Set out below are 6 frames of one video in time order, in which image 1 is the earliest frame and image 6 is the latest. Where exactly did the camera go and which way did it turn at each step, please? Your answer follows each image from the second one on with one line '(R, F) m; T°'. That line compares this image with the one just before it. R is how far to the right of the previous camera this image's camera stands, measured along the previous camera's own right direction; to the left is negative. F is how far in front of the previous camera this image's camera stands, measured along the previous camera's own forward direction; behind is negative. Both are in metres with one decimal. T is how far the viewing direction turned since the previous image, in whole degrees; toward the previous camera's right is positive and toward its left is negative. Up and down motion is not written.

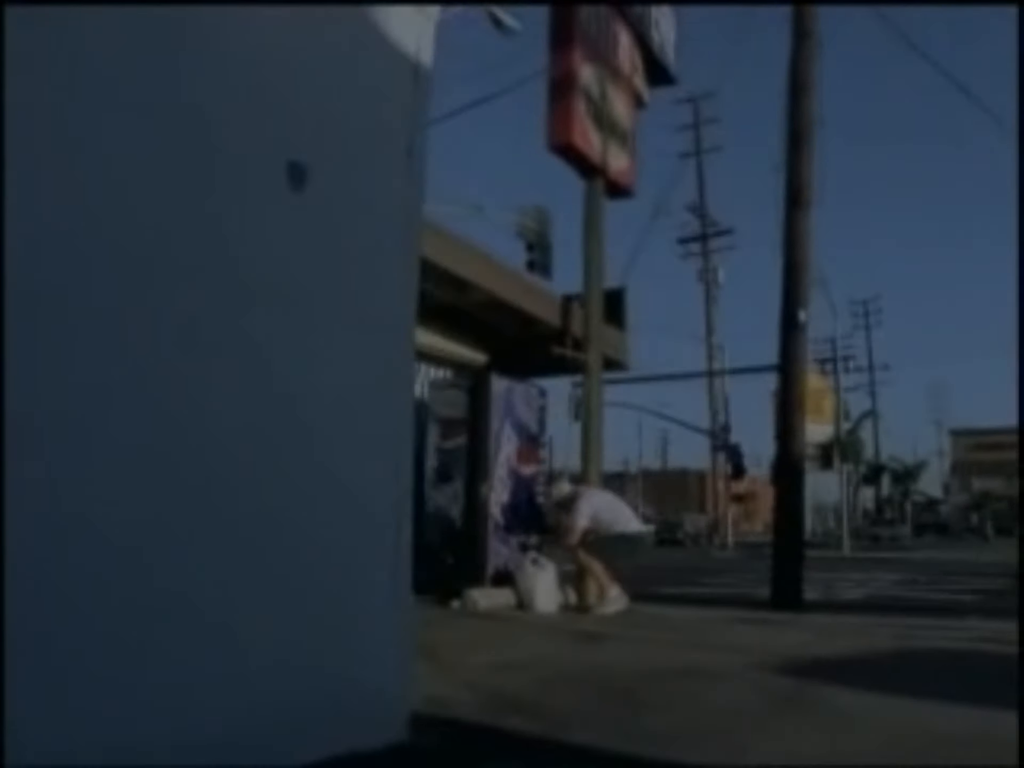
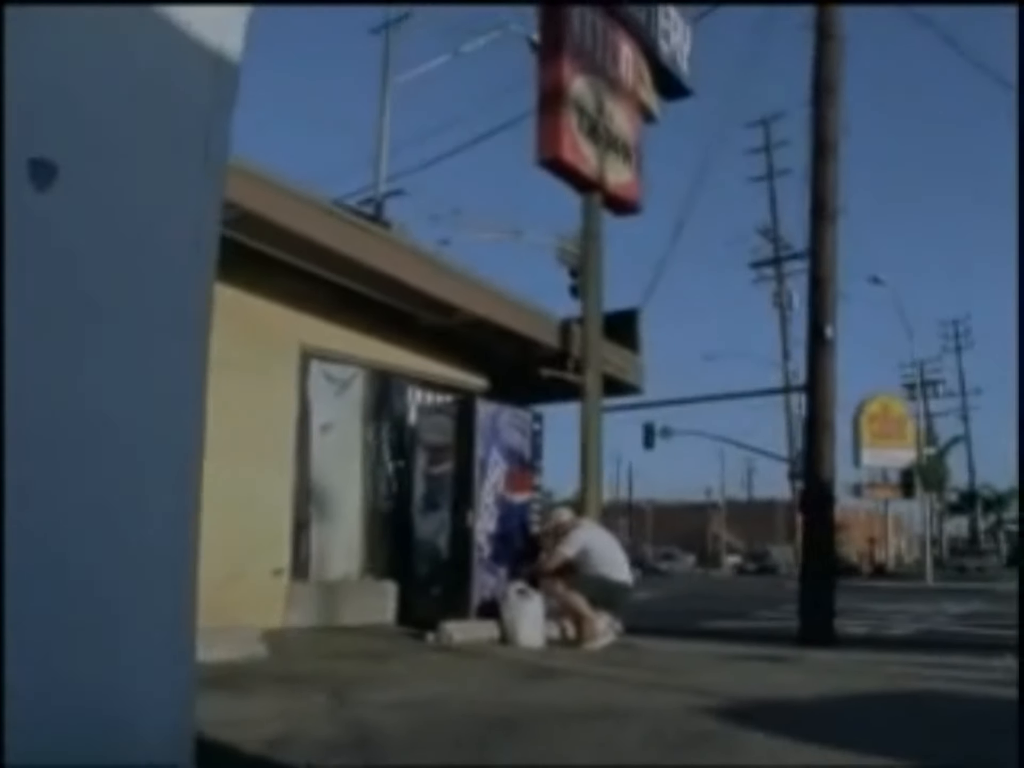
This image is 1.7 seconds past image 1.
(+1.3, +0.6) m; -5°
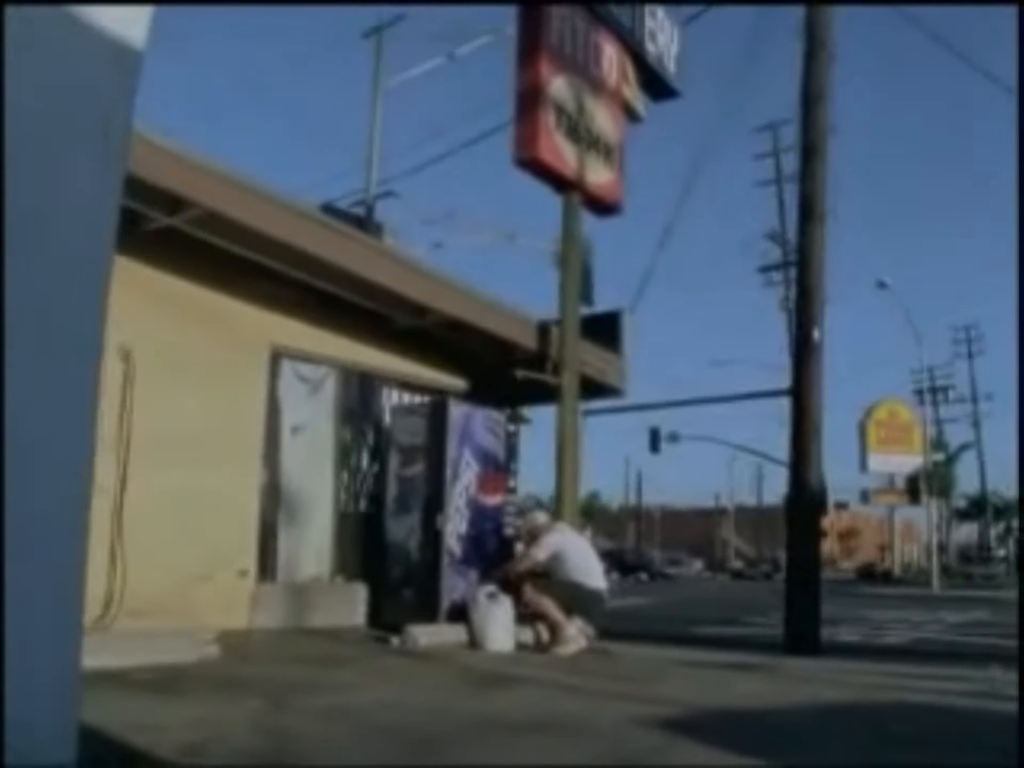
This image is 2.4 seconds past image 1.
(+0.5, +0.1) m; -1°
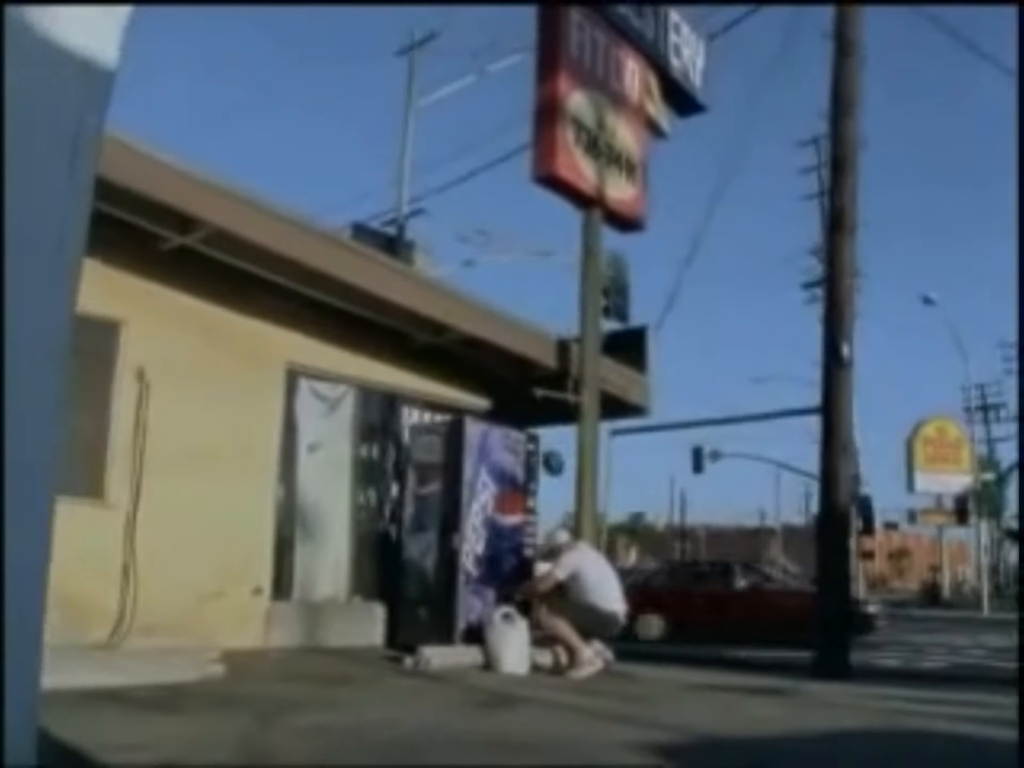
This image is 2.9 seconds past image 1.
(+0.4, +0.1) m; -3°
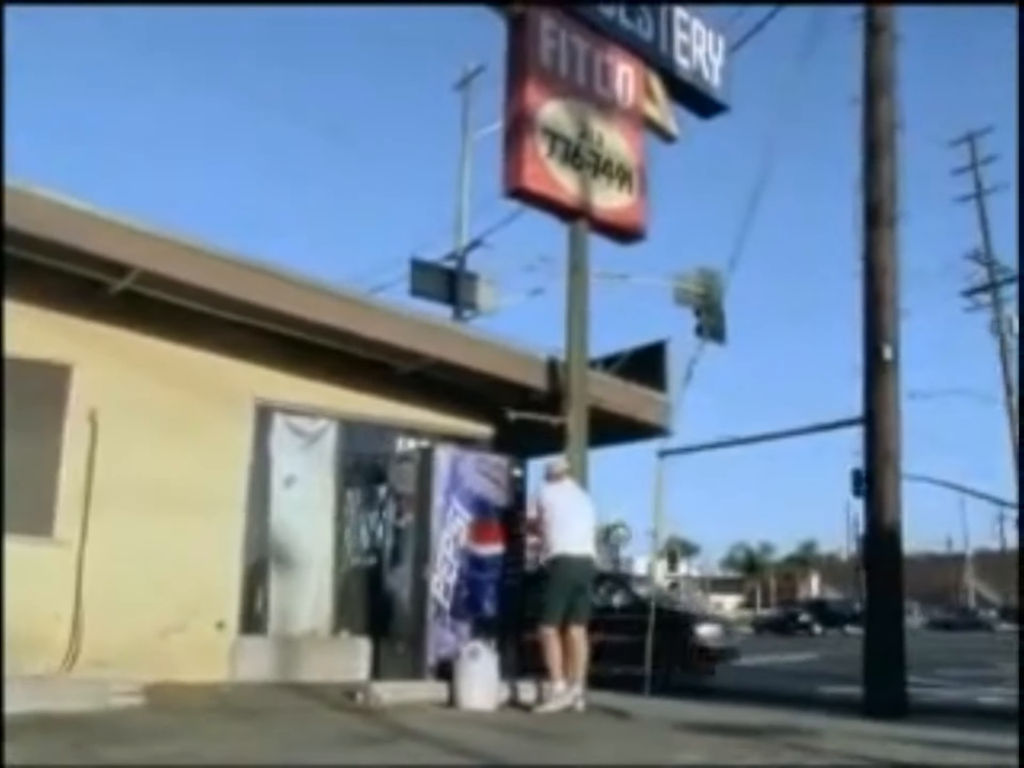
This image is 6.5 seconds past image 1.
(+2.9, +0.8) m; -13°
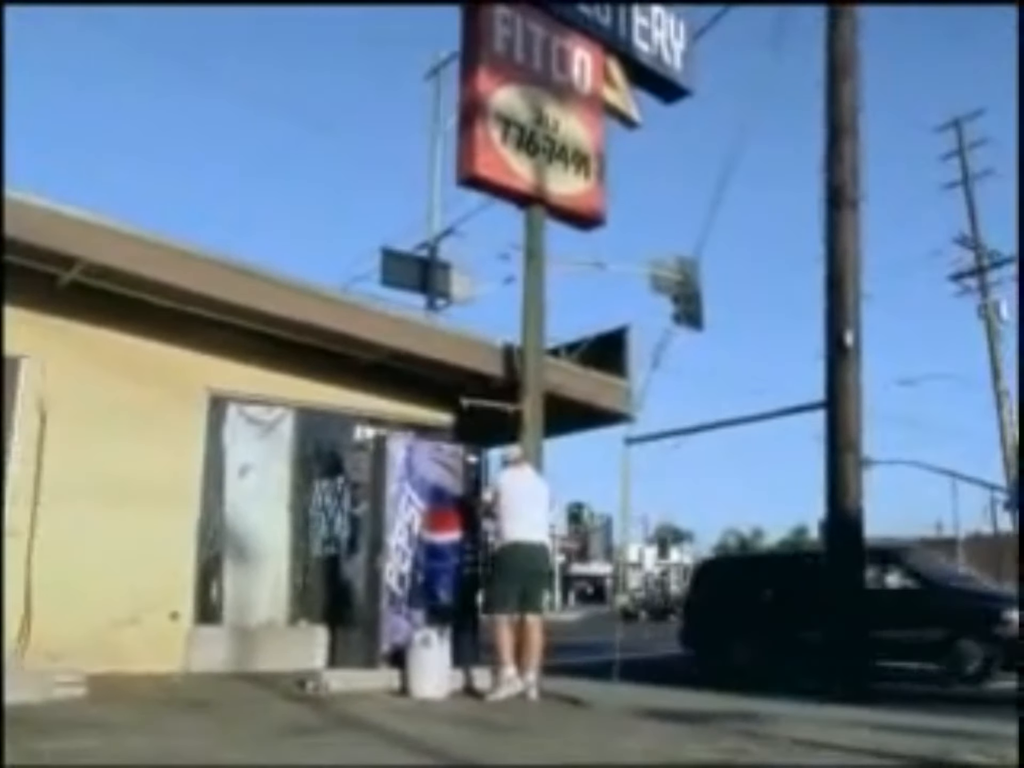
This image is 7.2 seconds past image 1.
(+0.6, 0.0) m; -1°
